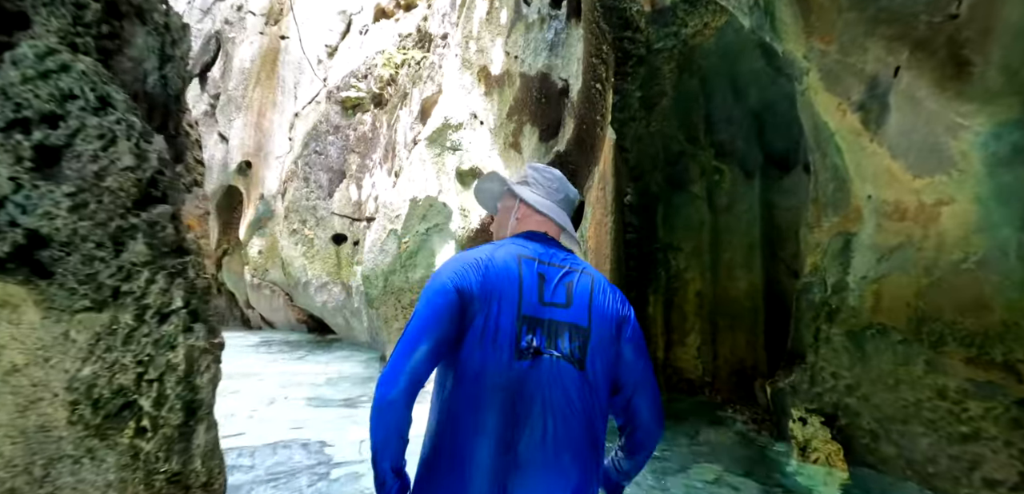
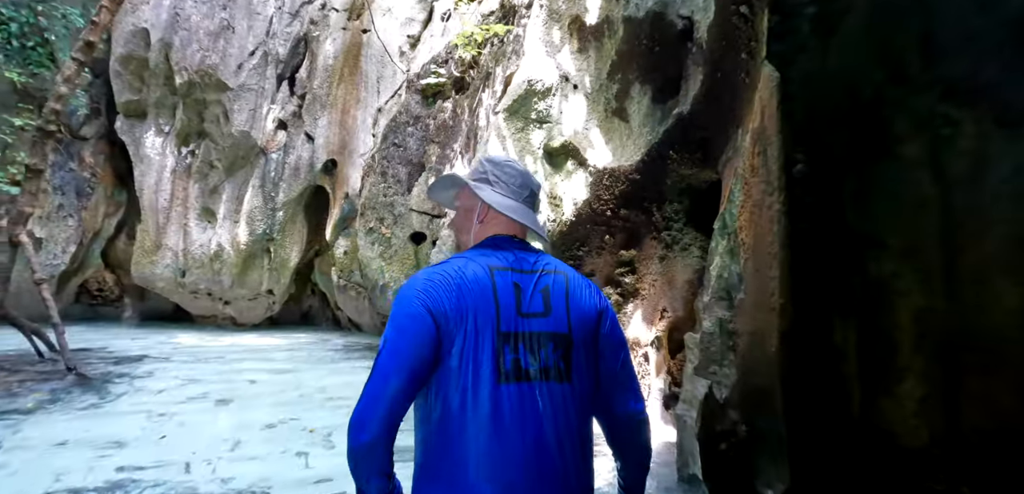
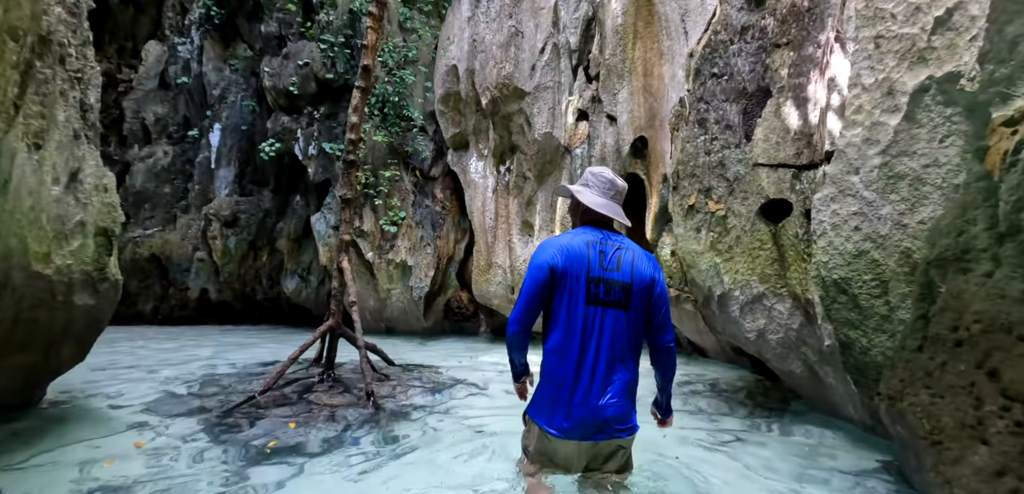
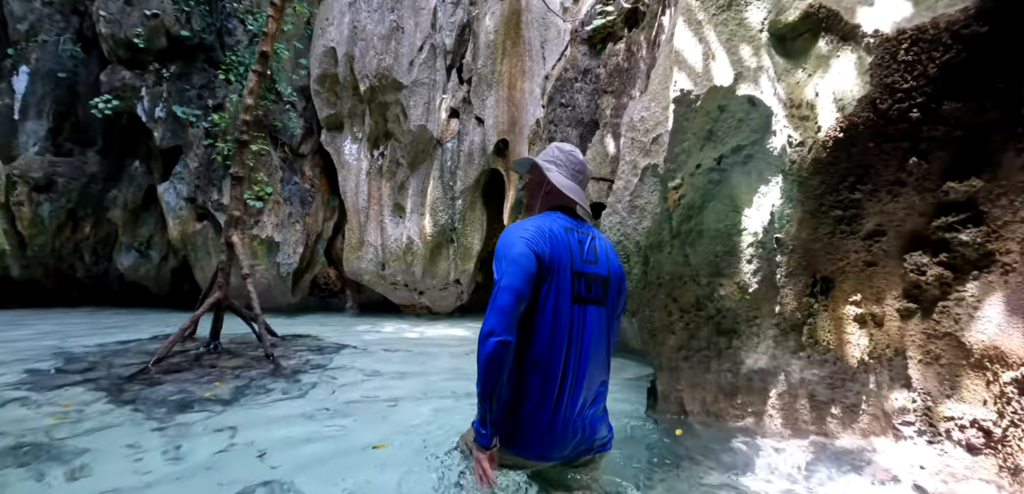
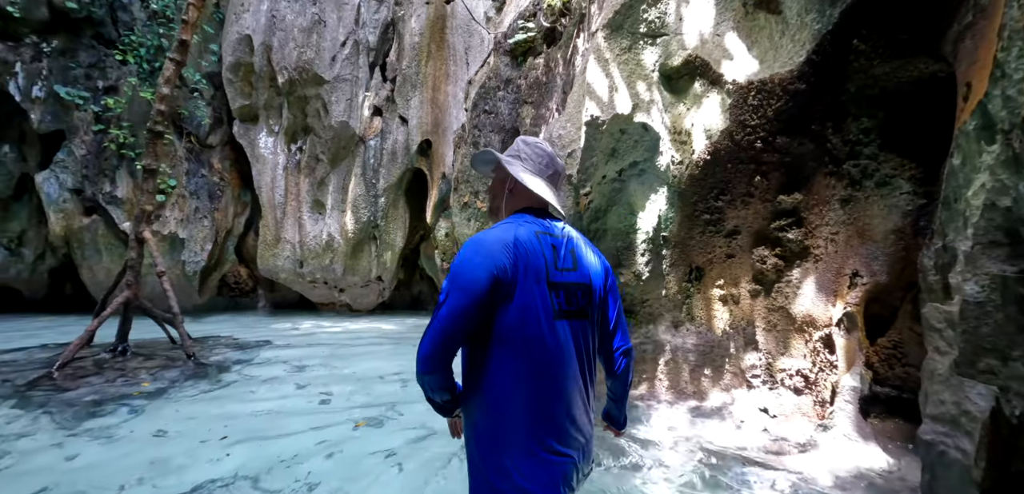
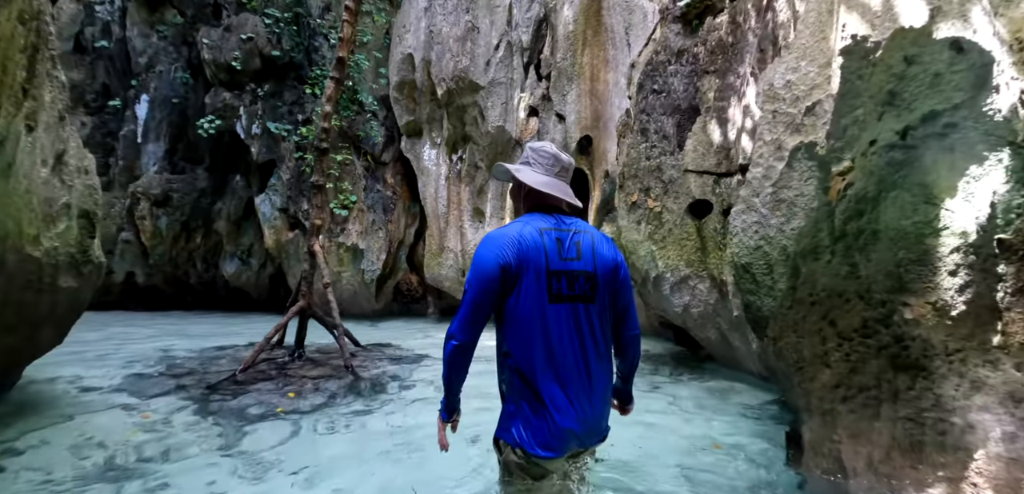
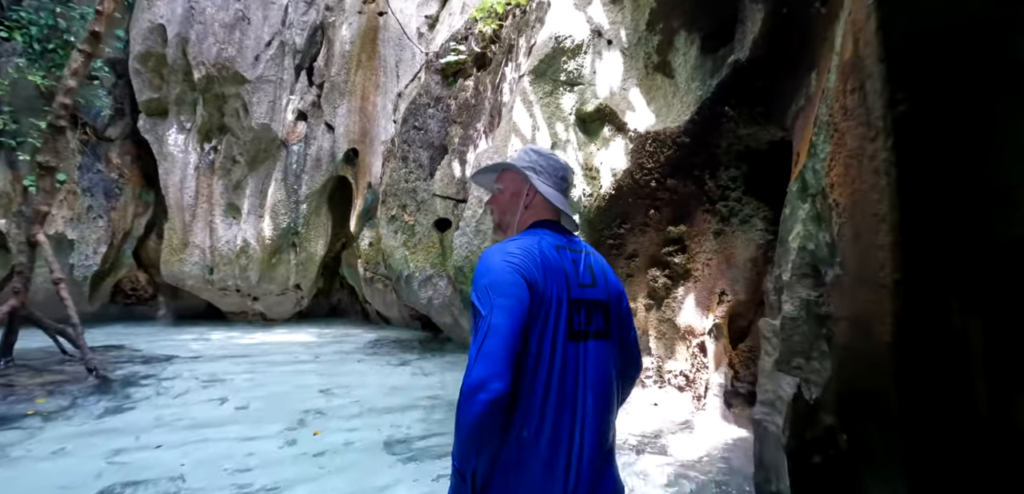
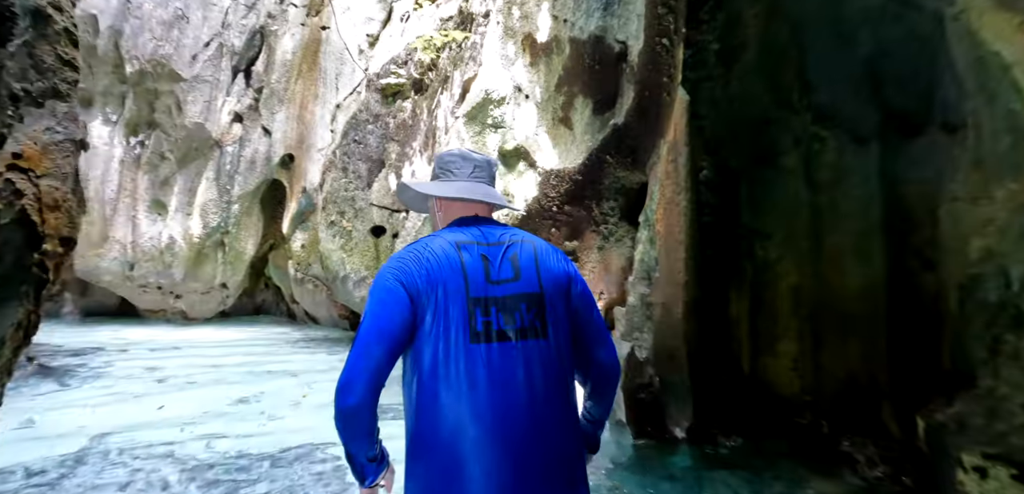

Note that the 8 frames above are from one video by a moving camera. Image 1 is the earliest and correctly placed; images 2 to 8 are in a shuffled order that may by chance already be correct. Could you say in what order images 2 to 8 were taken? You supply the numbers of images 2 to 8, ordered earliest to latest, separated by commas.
8, 2, 7, 5, 4, 6, 3
